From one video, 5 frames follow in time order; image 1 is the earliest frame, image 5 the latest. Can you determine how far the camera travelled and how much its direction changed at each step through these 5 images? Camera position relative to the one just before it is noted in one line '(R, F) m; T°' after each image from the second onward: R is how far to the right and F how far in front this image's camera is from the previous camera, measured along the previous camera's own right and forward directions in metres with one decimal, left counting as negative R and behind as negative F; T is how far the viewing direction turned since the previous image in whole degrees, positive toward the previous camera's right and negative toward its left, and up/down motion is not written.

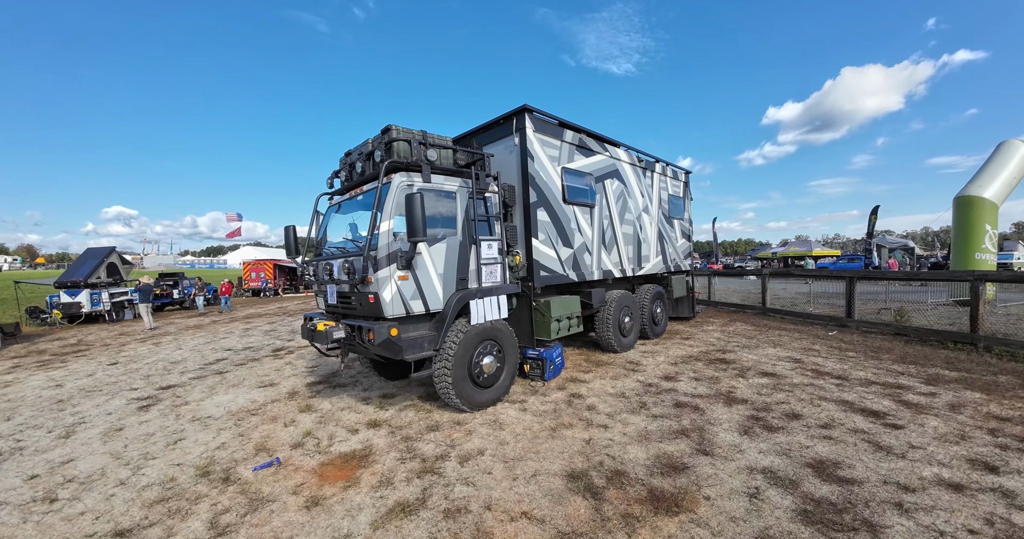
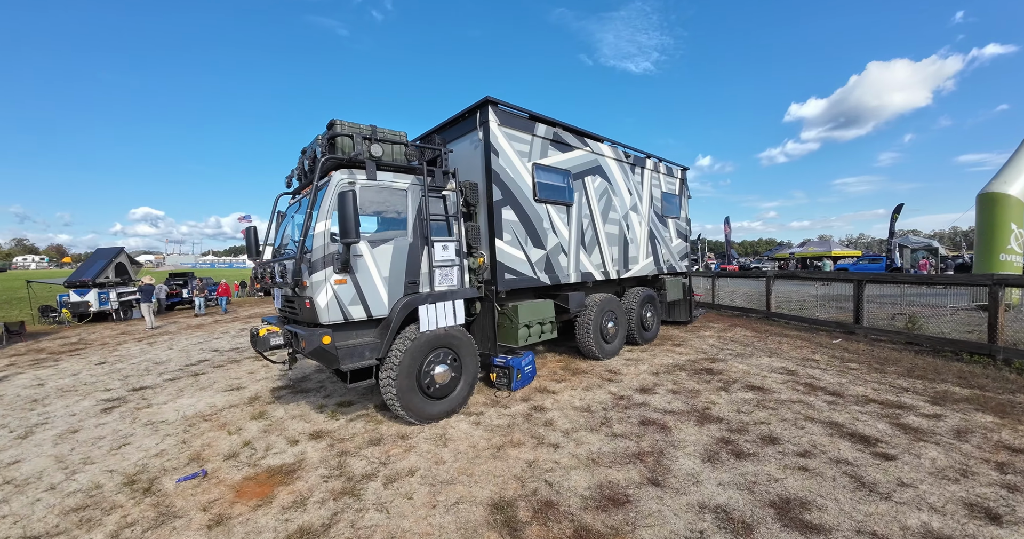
(+0.8, +0.4) m; -3°
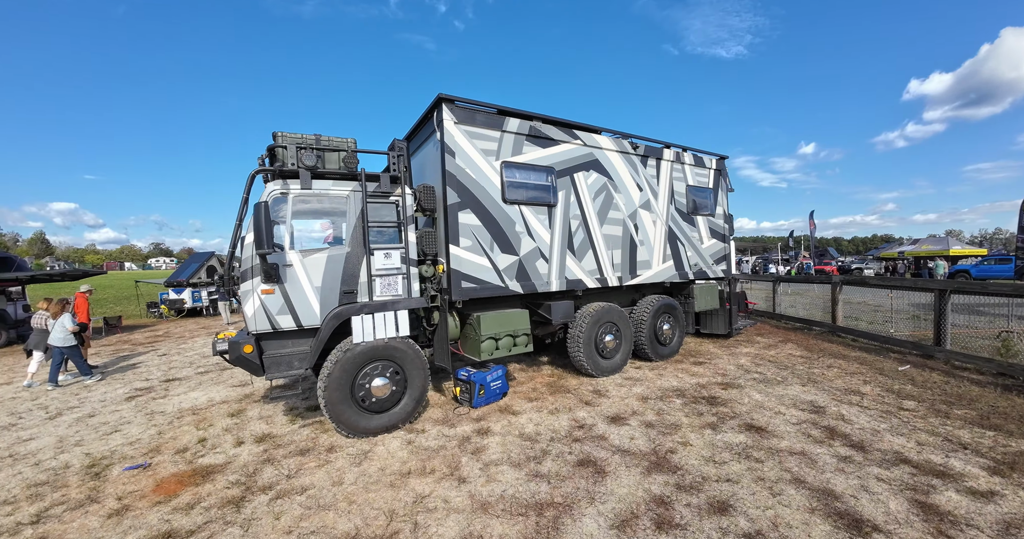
(+1.5, +0.6) m; -12°
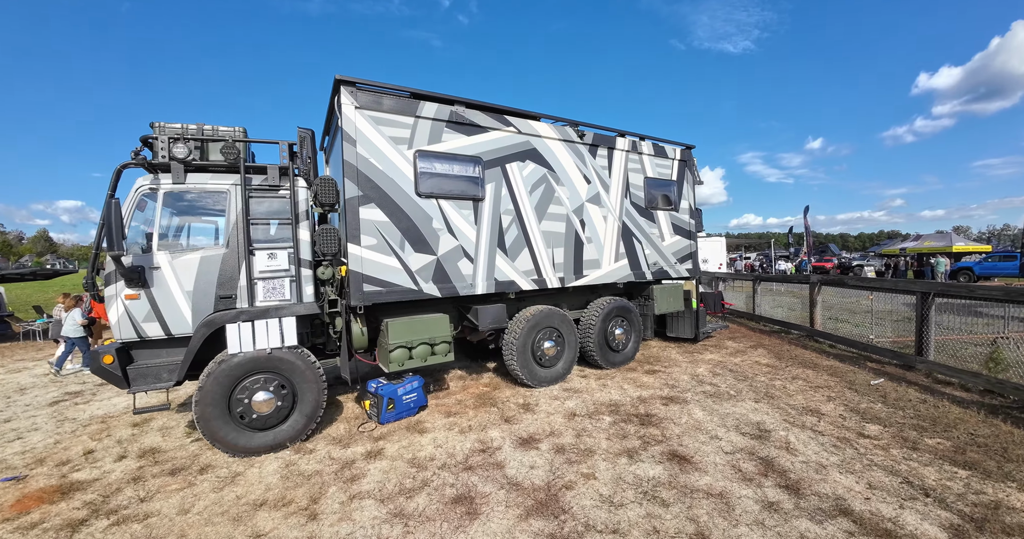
(+1.1, +0.5) m; -2°
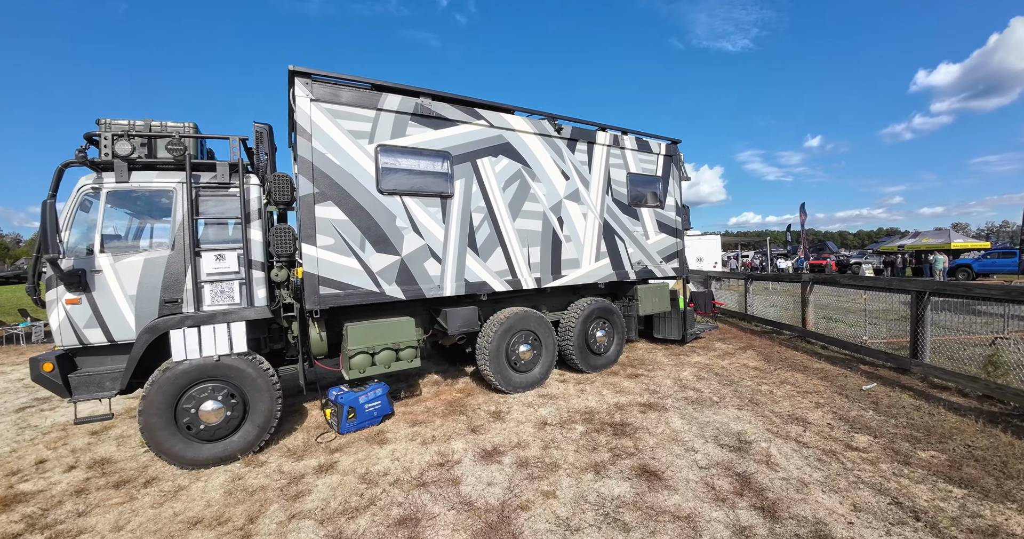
(+0.4, +0.3) m; 0°
